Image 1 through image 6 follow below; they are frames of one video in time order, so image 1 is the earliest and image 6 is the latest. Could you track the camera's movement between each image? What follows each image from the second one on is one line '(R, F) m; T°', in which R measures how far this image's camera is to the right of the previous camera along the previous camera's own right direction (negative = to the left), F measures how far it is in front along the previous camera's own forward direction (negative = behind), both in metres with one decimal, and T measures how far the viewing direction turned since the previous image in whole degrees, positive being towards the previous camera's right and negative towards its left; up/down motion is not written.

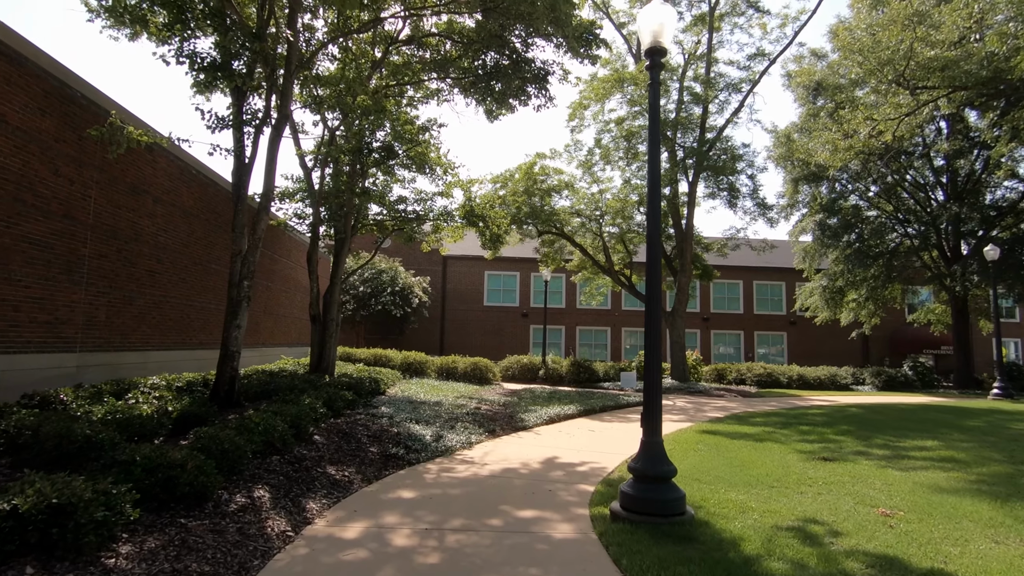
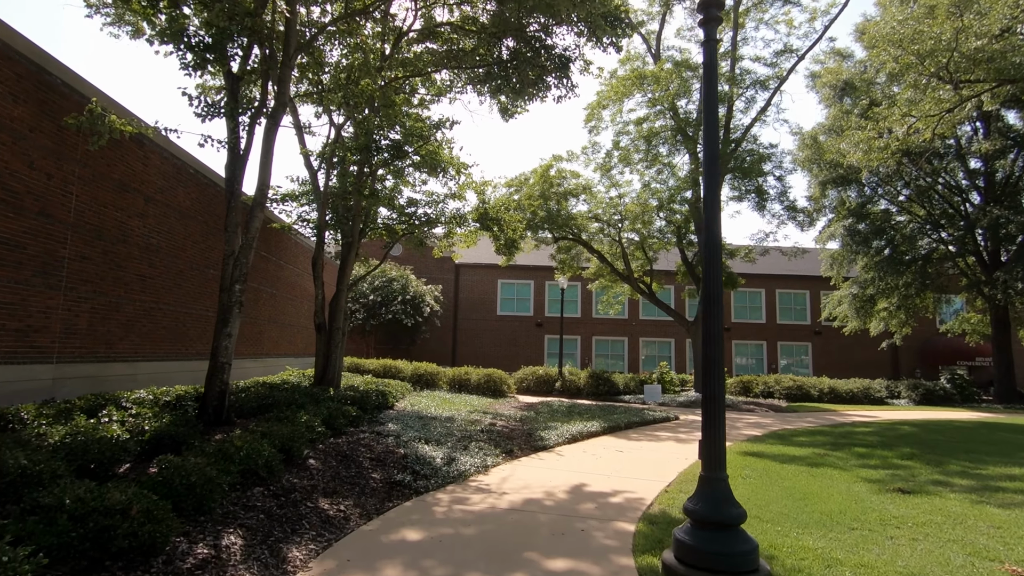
(-0.1, +0.9) m; -1°
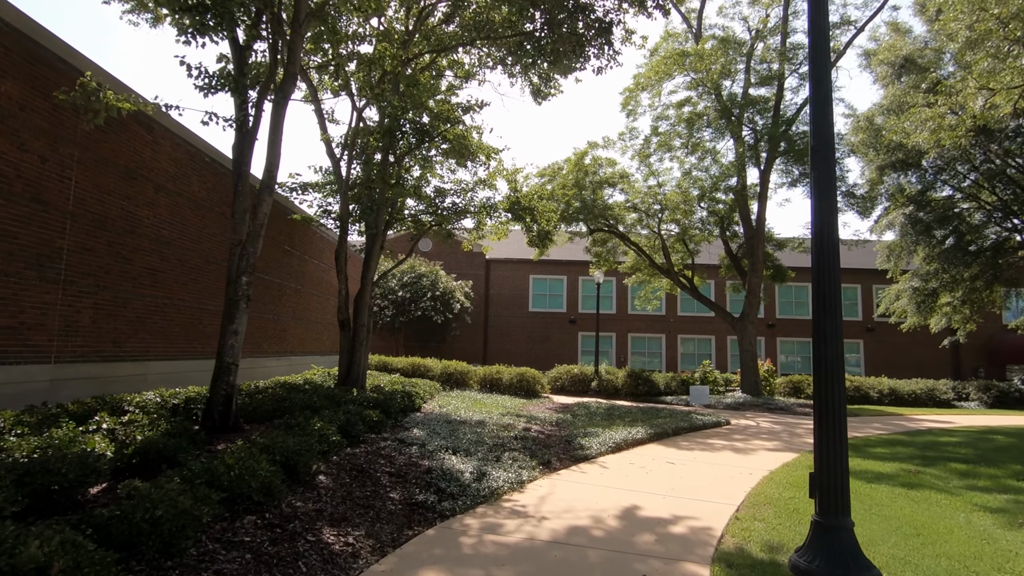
(-0.1, +0.9) m; -3°
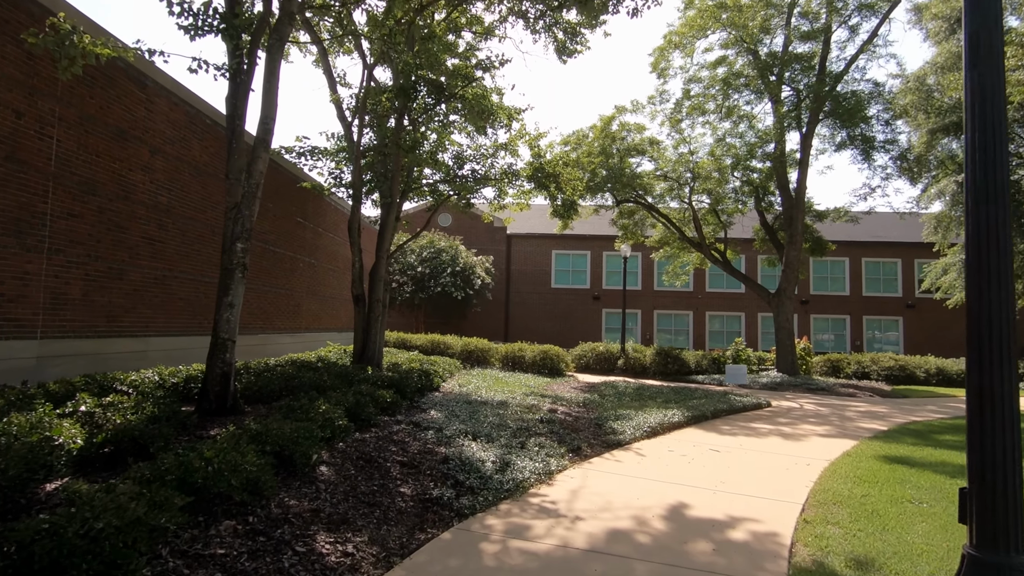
(-0.1, +0.8) m; -2°
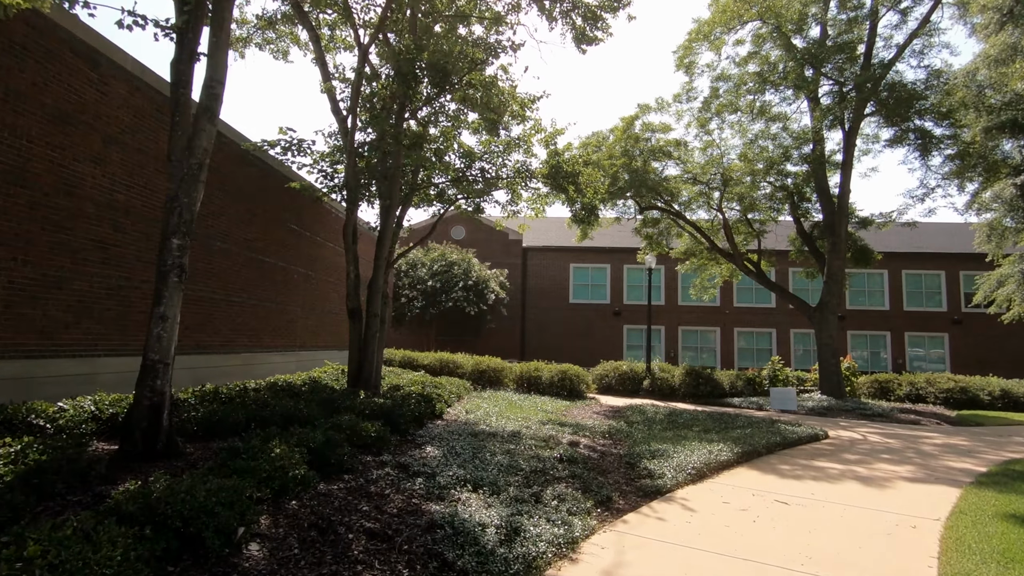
(+0.1, +1.4) m; -2°
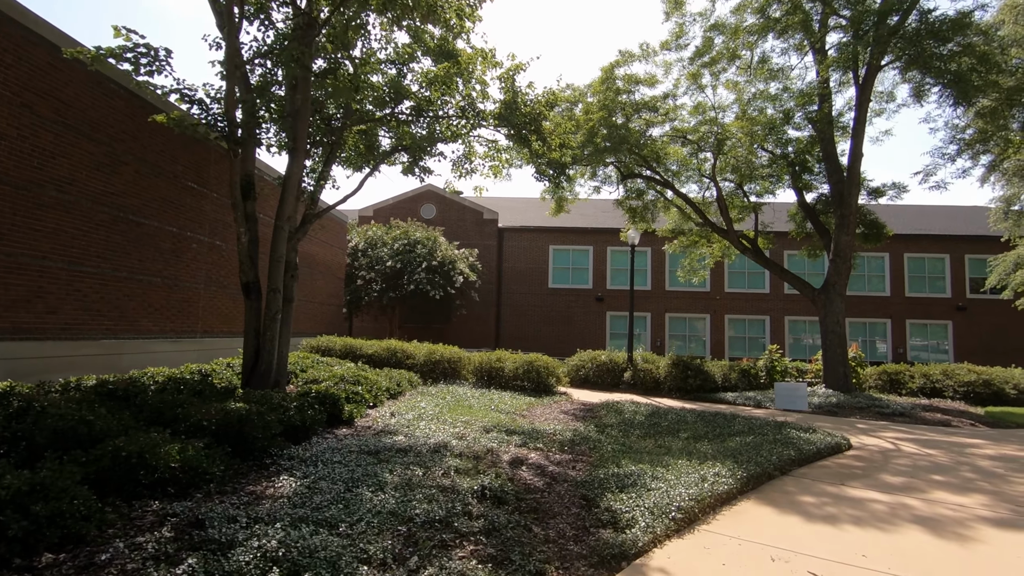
(+0.7, +2.2) m; +1°
